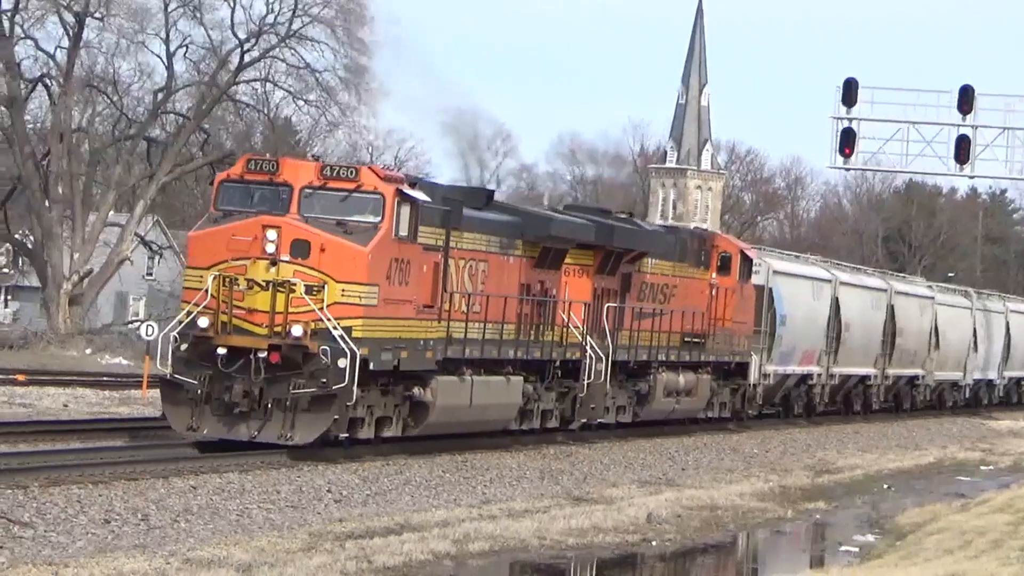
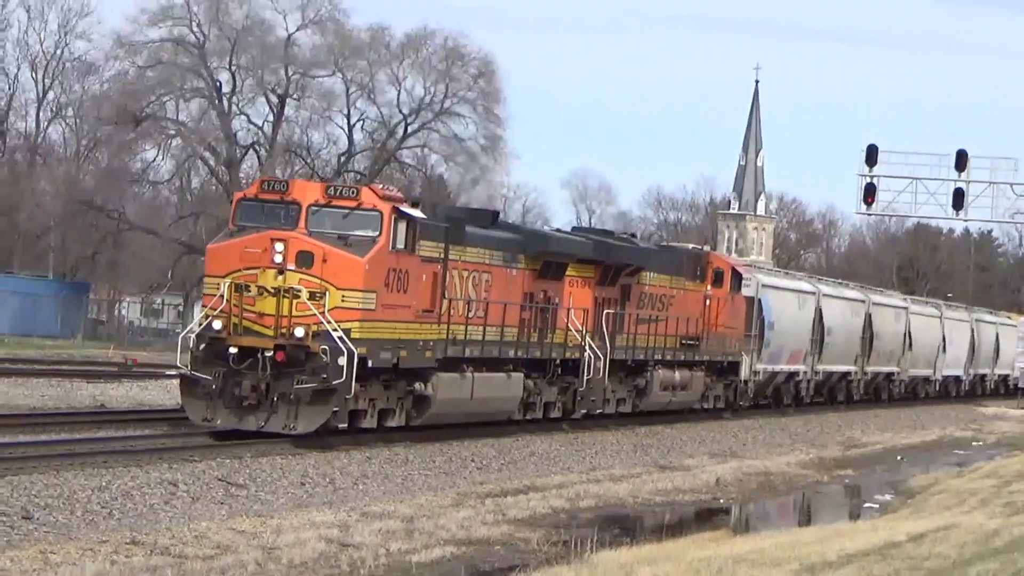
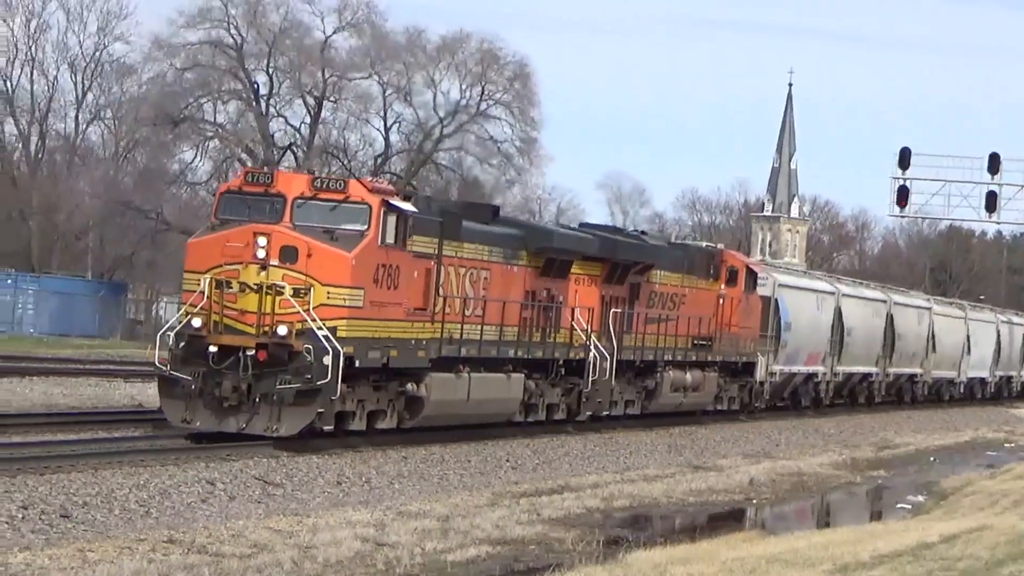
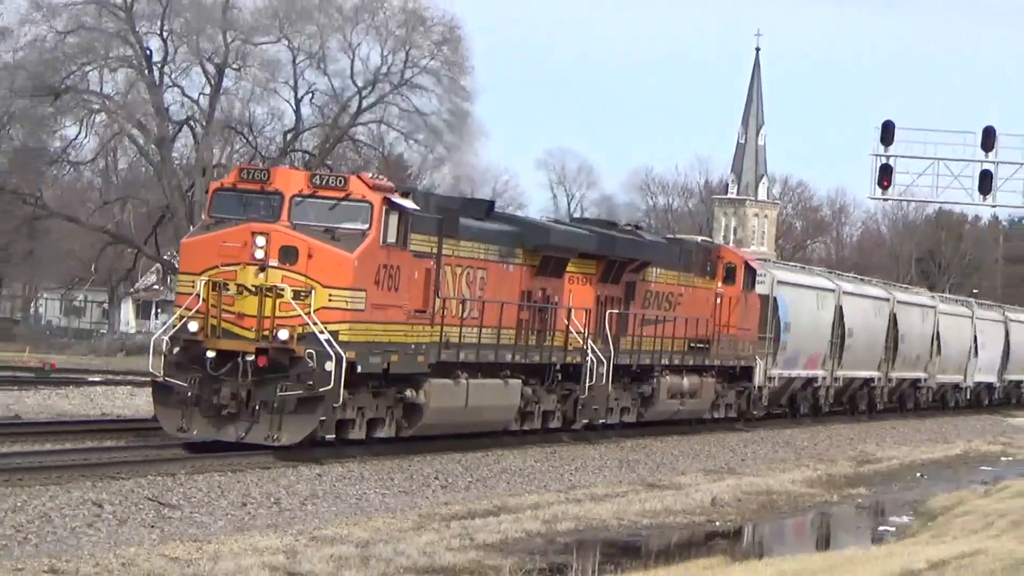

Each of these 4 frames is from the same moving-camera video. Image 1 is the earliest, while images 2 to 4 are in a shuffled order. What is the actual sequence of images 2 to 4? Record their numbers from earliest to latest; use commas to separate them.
4, 2, 3
